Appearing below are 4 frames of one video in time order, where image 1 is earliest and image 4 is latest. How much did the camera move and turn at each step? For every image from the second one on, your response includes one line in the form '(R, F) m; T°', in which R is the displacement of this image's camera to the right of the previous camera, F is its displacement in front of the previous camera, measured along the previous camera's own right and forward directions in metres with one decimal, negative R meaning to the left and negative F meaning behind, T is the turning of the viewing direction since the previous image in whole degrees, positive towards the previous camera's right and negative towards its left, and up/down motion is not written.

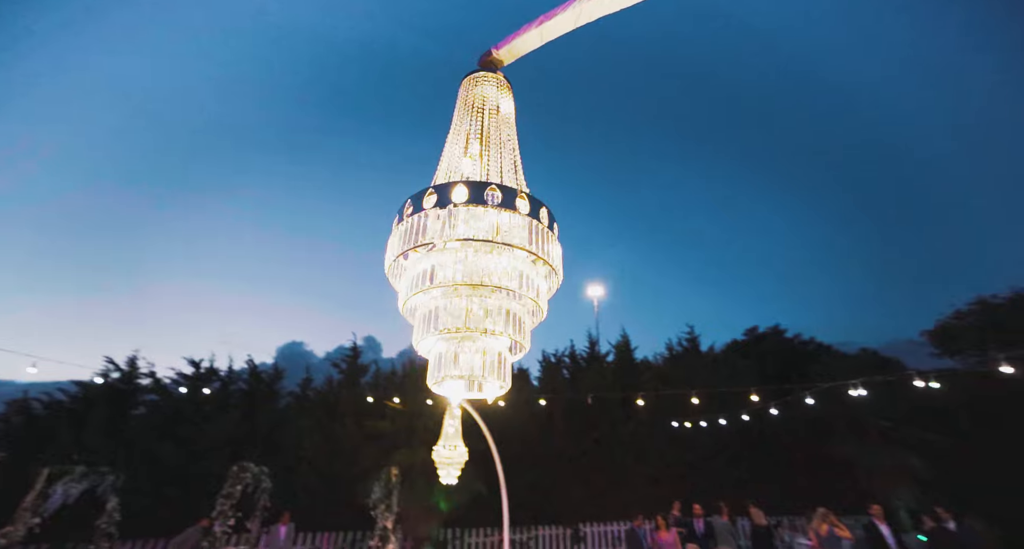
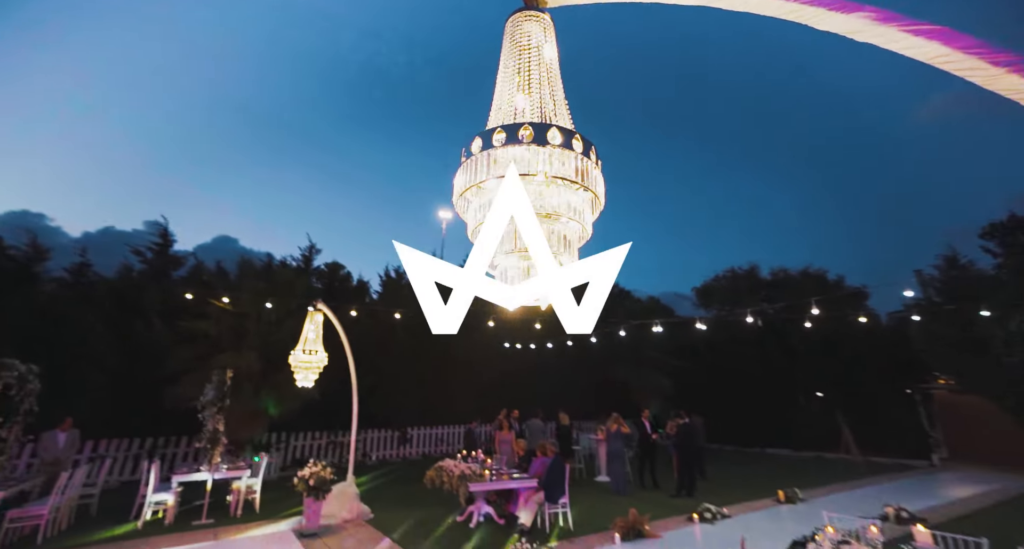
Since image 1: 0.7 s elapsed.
(-0.7, -0.3) m; +21°
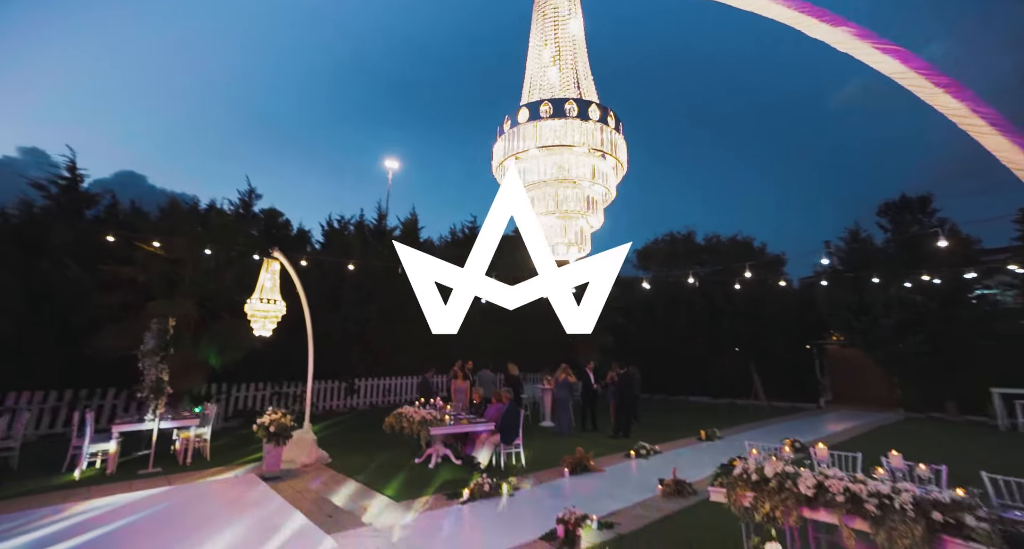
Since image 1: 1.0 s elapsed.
(-0.4, -0.2) m; +7°
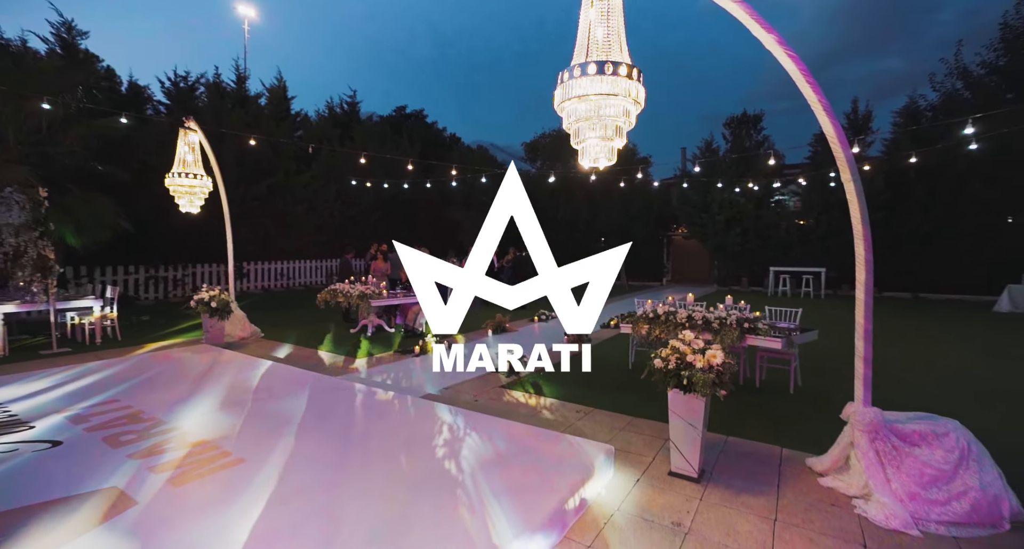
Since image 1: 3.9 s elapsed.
(-1.1, -0.9) m; +17°
